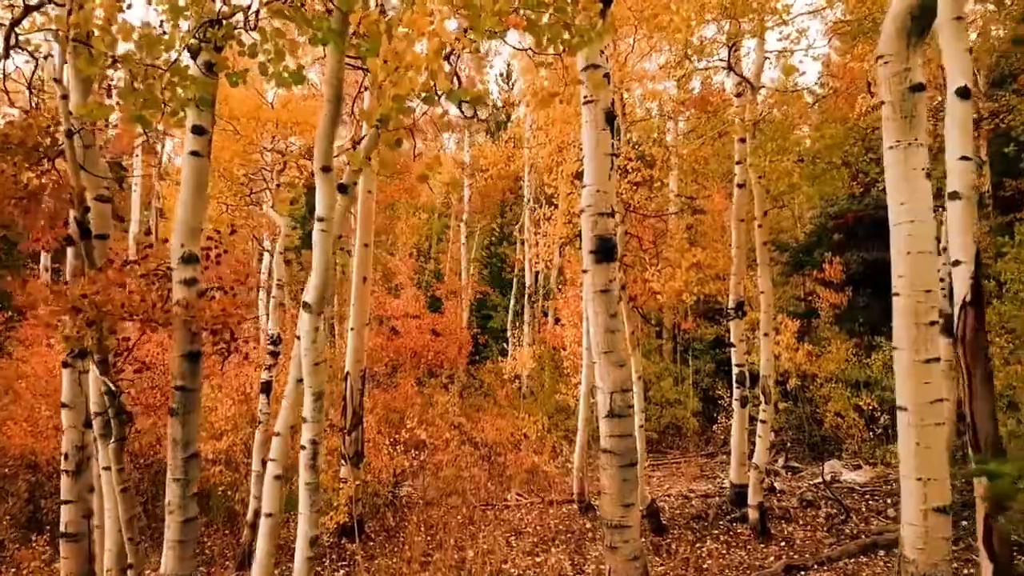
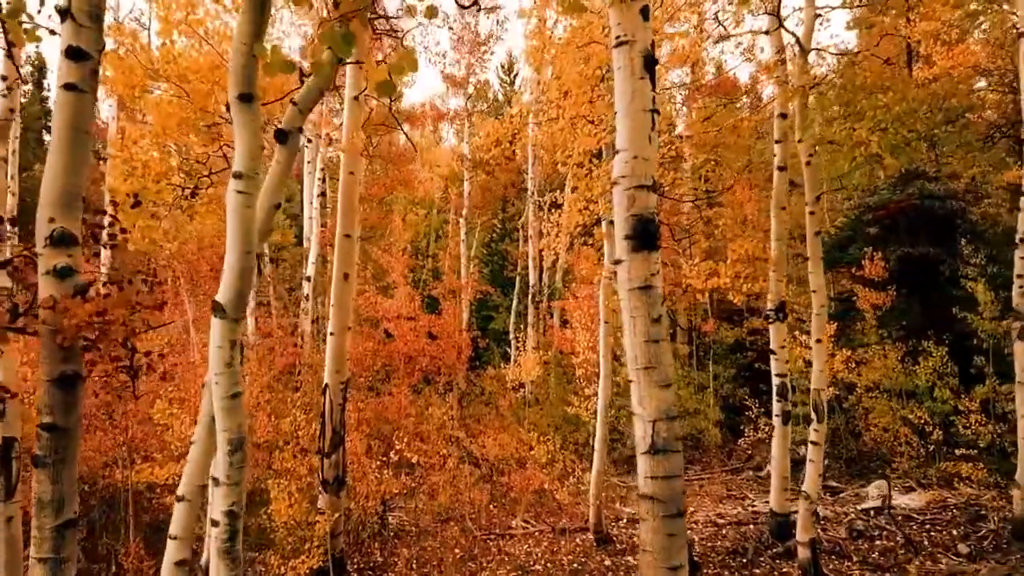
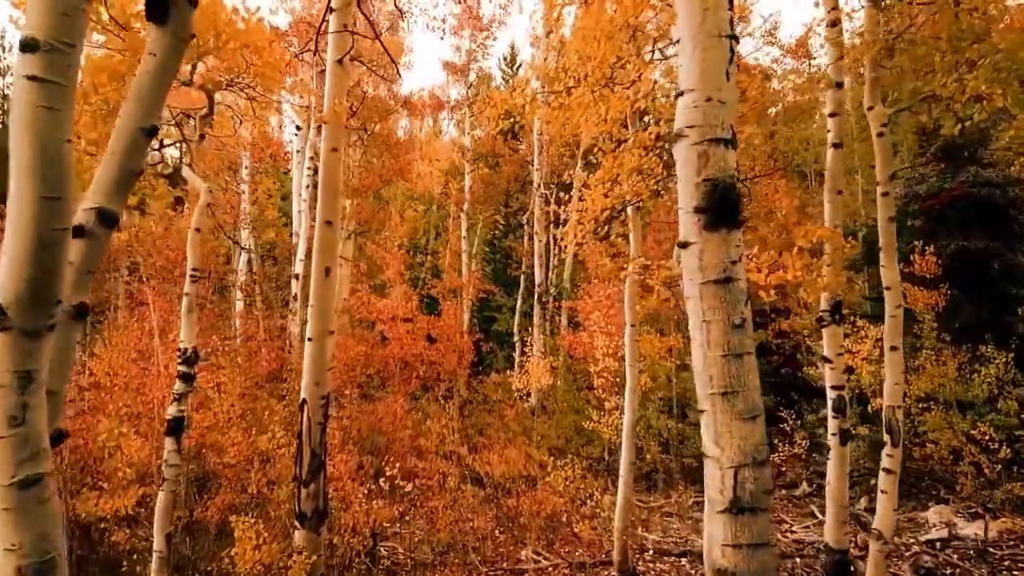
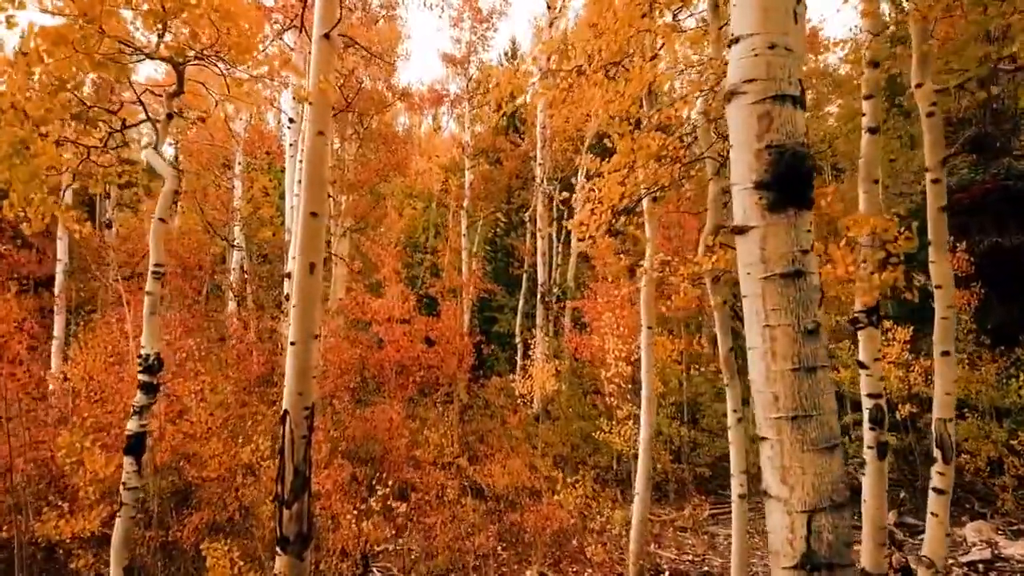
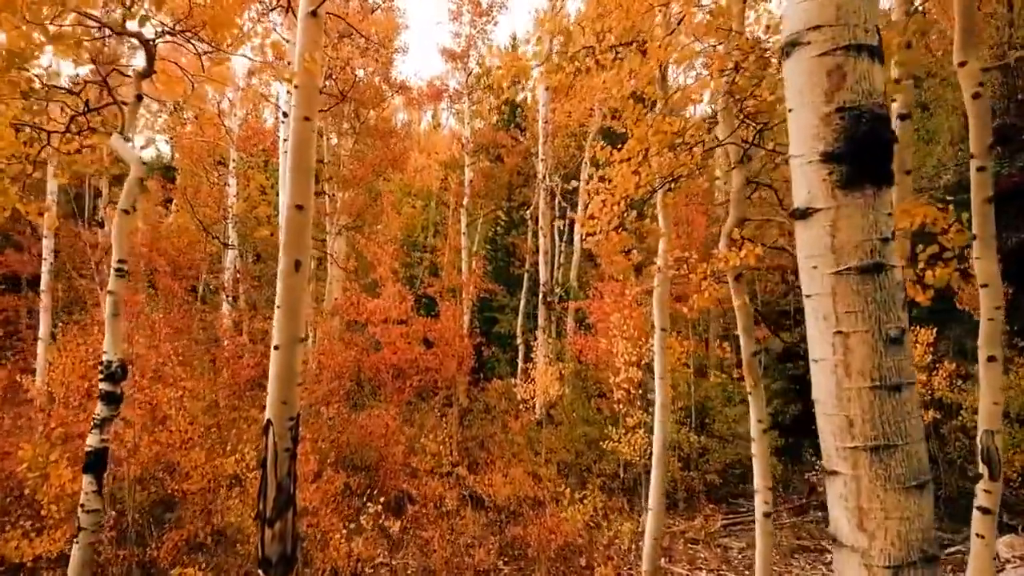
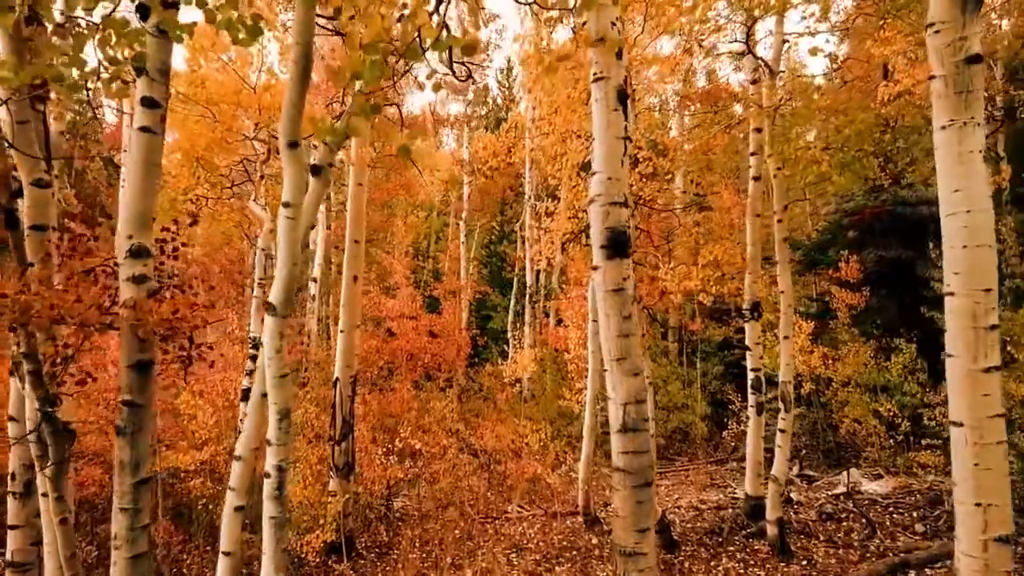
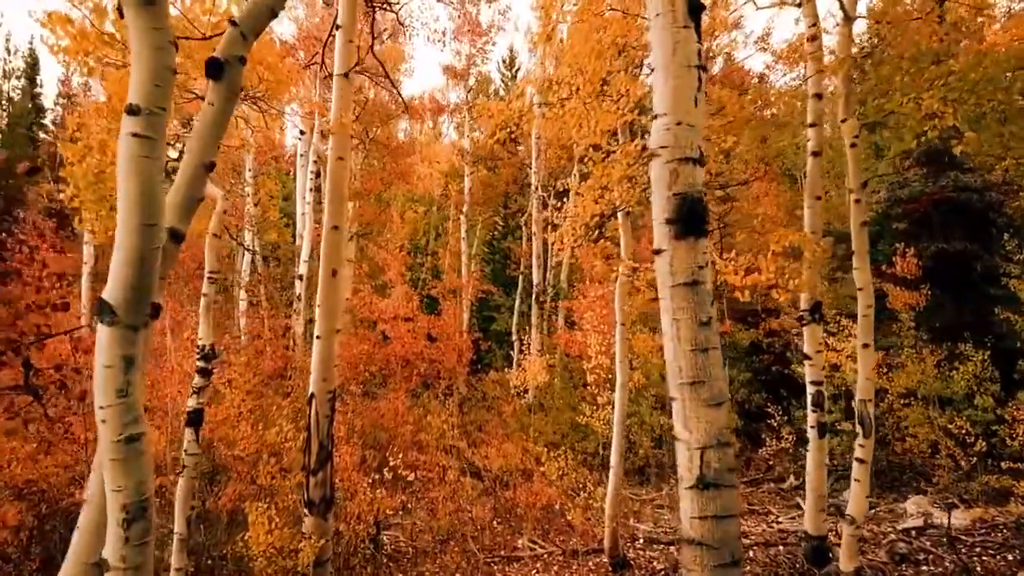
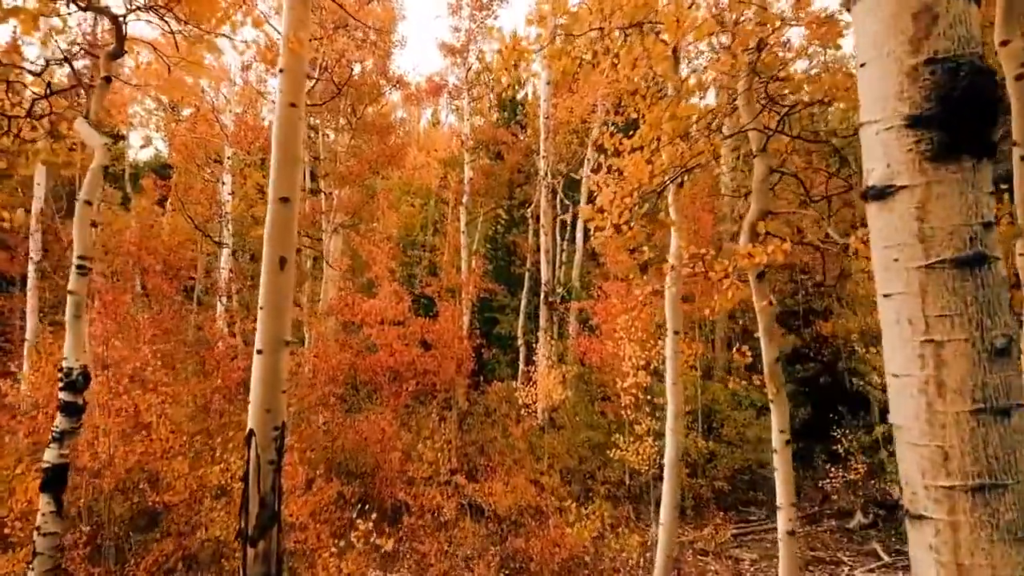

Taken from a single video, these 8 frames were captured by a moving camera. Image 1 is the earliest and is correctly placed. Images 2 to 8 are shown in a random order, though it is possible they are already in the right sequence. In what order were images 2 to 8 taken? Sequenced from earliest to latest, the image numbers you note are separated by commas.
6, 2, 7, 3, 4, 5, 8
